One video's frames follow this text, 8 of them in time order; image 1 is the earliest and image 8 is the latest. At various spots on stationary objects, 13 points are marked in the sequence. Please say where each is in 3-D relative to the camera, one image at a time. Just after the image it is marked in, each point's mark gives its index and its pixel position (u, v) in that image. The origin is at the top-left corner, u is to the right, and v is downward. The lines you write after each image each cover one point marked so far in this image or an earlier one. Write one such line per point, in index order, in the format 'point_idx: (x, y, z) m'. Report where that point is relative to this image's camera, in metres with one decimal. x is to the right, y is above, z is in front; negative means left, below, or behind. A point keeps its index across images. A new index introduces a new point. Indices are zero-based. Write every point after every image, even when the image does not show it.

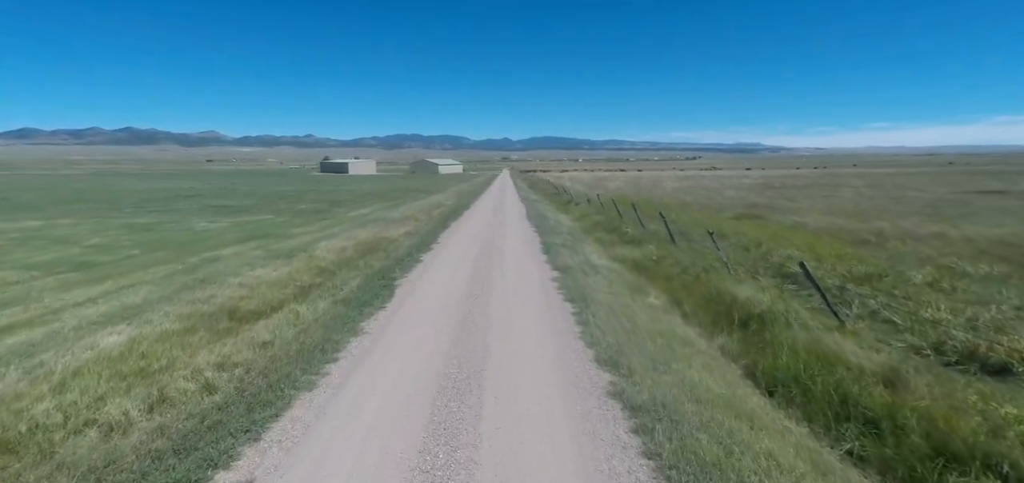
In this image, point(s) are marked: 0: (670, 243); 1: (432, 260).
0: (+5.7, -0.1, +19.2) m
1: (-2.6, -0.6, +18.1) m
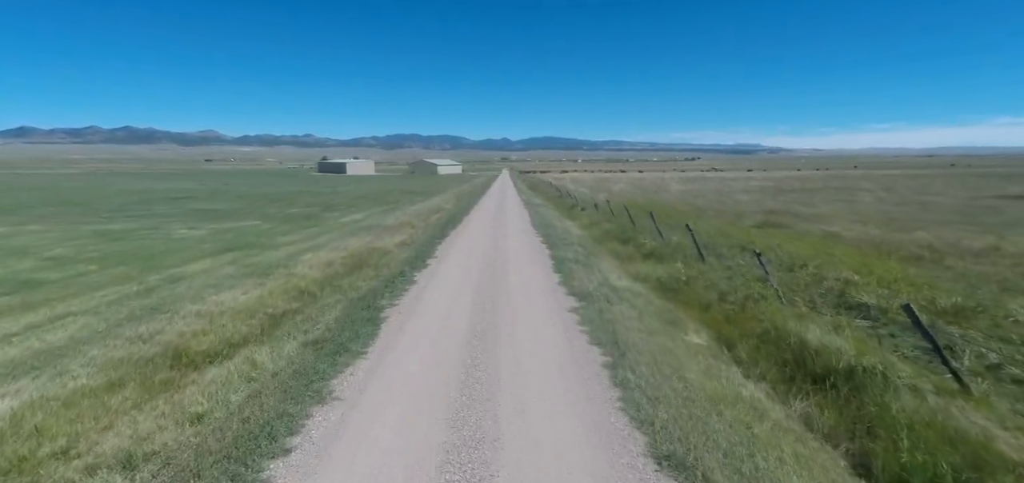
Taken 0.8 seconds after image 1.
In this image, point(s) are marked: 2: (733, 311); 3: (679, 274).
0: (+5.9, -0.6, +16.9) m
1: (-2.3, -1.0, +15.8) m
2: (+4.9, -1.5, +12.1) m
3: (+4.9, -0.9, +15.8) m
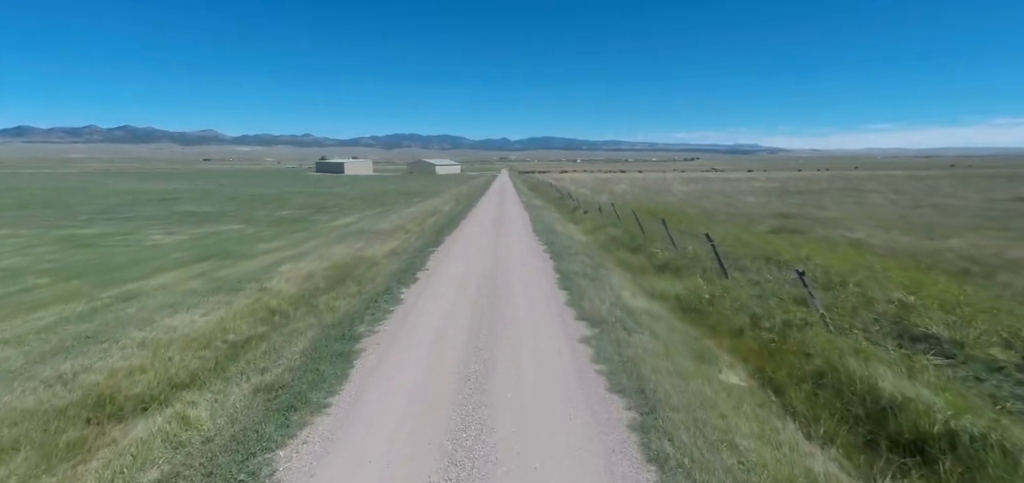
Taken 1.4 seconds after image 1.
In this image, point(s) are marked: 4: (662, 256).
0: (+5.9, -1.0, +15.1) m
1: (-2.3, -1.4, +14.0) m
2: (+4.9, -1.9, +10.2) m
3: (+4.9, -1.3, +14.0) m
4: (+5.3, -0.5, +19.1) m
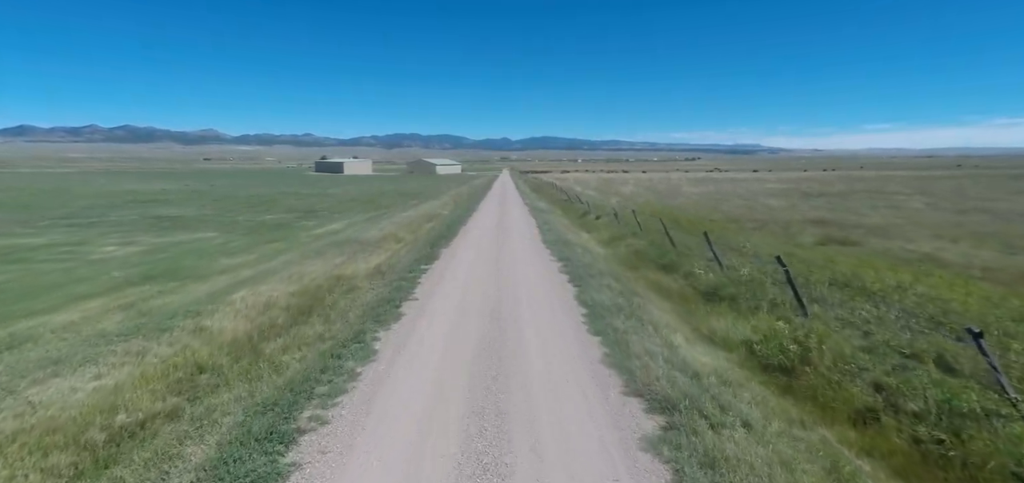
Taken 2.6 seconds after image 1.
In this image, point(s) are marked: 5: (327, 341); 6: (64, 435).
0: (+6.1, -1.5, +11.5) m
1: (-2.1, -1.9, +10.3) m
2: (+5.2, -2.4, +6.6) m
3: (+5.2, -1.8, +10.3) m
4: (+5.6, -1.1, +15.5) m
5: (-3.7, -1.9, +10.7) m
6: (-5.9, -2.5, +7.3) m
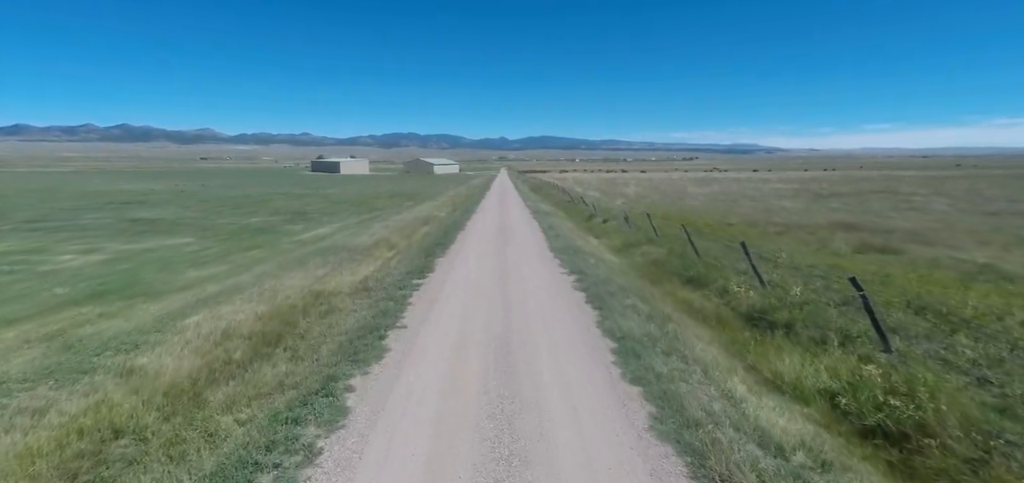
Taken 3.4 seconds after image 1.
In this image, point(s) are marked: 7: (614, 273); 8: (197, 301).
0: (+6.3, -1.8, +9.2) m
1: (-1.9, -2.2, +8.0) m
2: (+5.4, -2.7, +4.3) m
3: (+5.4, -2.1, +8.0) m
4: (+5.8, -1.4, +13.1) m
5: (-3.5, -2.2, +8.3) m
6: (-5.7, -2.9, +4.9) m
7: (+3.3, -1.0, +17.7) m
8: (-8.2, -1.6, +14.1) m
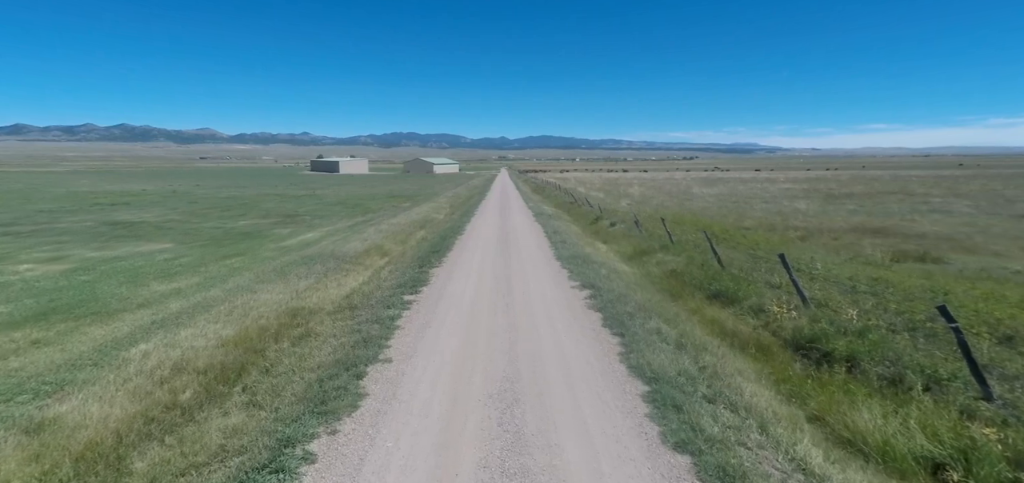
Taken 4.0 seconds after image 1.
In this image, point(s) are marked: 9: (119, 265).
0: (+6.4, -2.1, +7.3) m
1: (-1.8, -2.5, +6.1) m
2: (+5.5, -3.0, +2.4) m
3: (+5.5, -2.4, +6.1) m
4: (+5.9, -1.7, +11.3) m
5: (-3.4, -2.5, +6.5) m
6: (-5.6, -3.2, +3.0) m
7: (+3.4, -1.3, +15.8) m
8: (-8.1, -1.8, +12.2) m
9: (-14.3, -0.8, +19.7) m
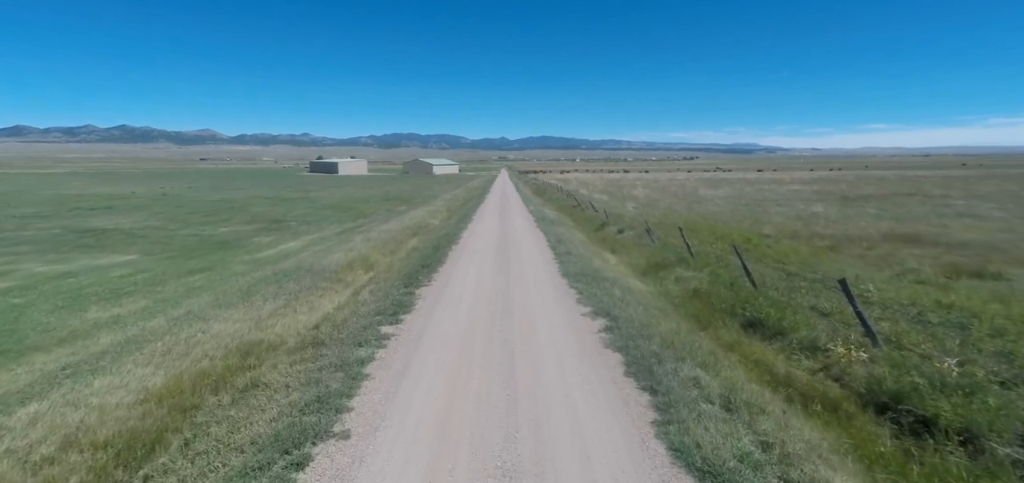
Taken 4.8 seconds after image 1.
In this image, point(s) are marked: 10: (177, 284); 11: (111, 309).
0: (+6.4, -2.6, +4.9) m
1: (-1.8, -3.0, +3.8) m
2: (+5.5, -3.5, 0.0) m
3: (+5.4, -2.9, +3.8) m
4: (+5.9, -2.1, +8.9) m
5: (-3.4, -3.0, +4.1) m
6: (-5.6, -3.6, +0.7) m
7: (+3.4, -1.7, +13.4) m
8: (-8.1, -2.3, +9.8) m
9: (-14.3, -1.3, +17.4) m
10: (-10.5, -1.3, +17.1) m
11: (-10.3, -1.7, +13.9) m
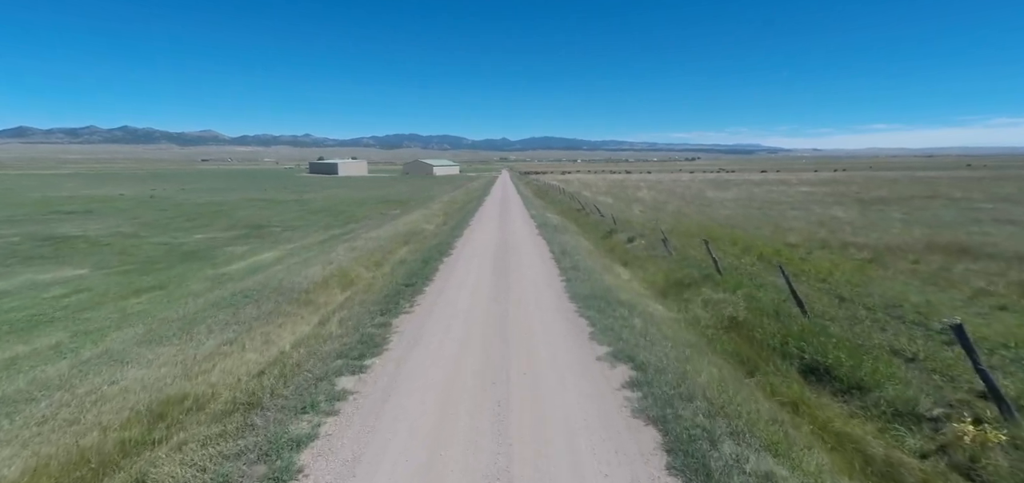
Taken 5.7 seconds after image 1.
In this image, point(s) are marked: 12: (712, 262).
0: (+6.4, -3.0, +2.2) m
1: (-1.9, -3.4, +1.1) m
2: (+5.4, -3.9, -2.7) m
3: (+5.4, -3.3, +1.1) m
4: (+5.8, -2.5, +6.2) m
5: (-3.5, -3.4, +1.5) m
6: (-5.7, -4.0, -2.0) m
7: (+3.3, -2.1, +10.8) m
8: (-8.1, -2.7, +7.2) m
9: (-14.3, -1.7, +14.7) m
10: (-10.5, -1.8, +14.5) m
11: (-10.3, -2.2, +11.3) m
12: (+6.7, -0.6, +18.0) m
